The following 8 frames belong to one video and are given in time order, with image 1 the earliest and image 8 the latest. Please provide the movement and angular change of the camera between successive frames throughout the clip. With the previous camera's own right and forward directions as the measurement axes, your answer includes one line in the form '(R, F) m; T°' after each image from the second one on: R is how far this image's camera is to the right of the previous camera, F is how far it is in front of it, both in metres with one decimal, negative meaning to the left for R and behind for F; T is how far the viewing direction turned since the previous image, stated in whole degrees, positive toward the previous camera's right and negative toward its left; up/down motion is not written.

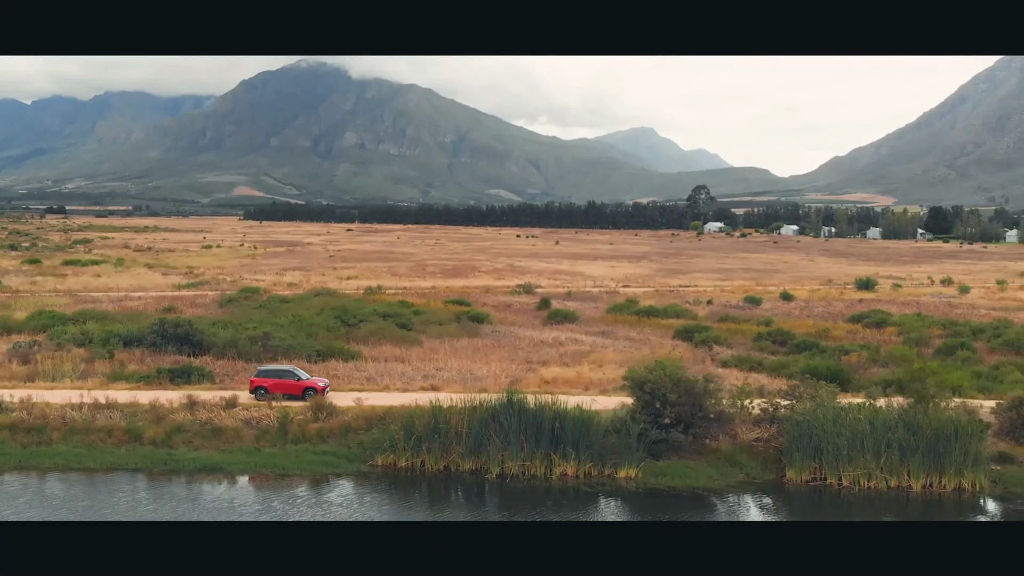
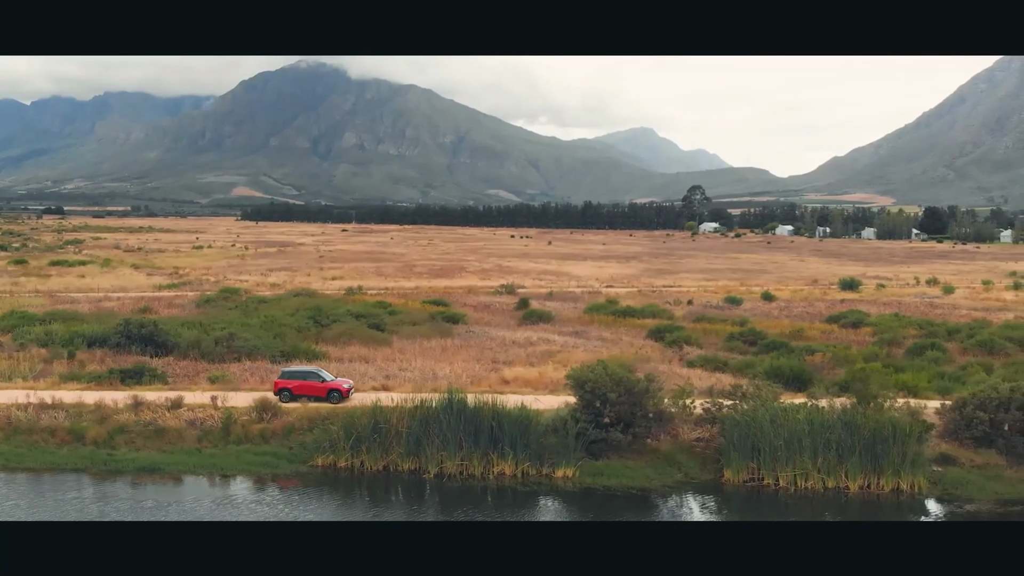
(+2.5, +0.3) m; 0°
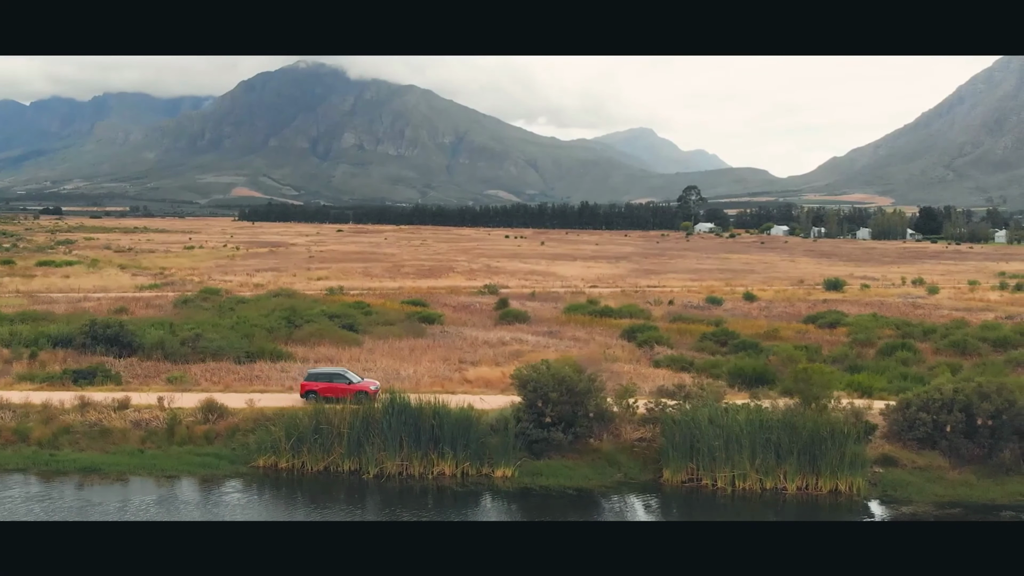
(+2.4, +0.2) m; 0°
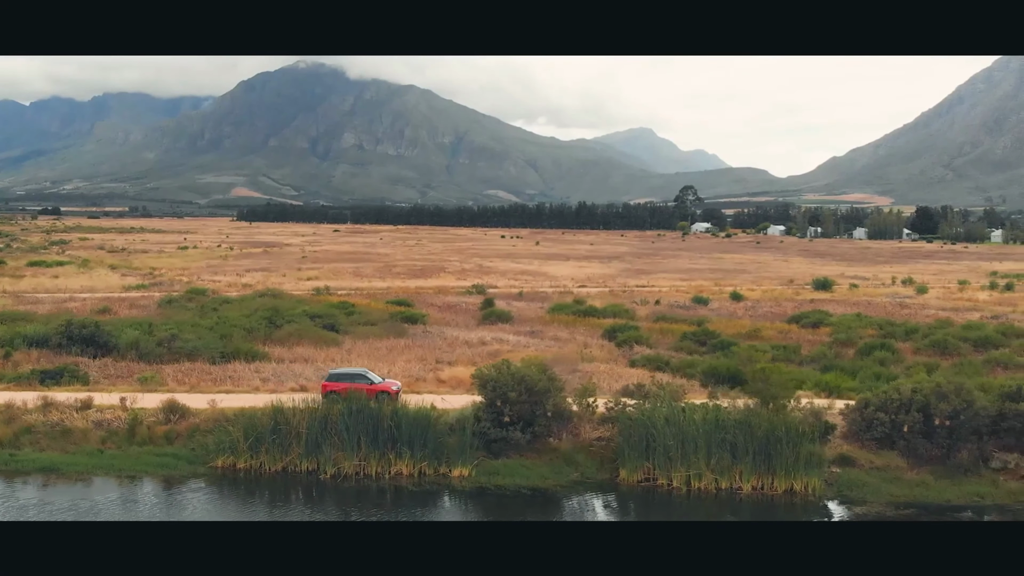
(+1.7, +0.1) m; 0°
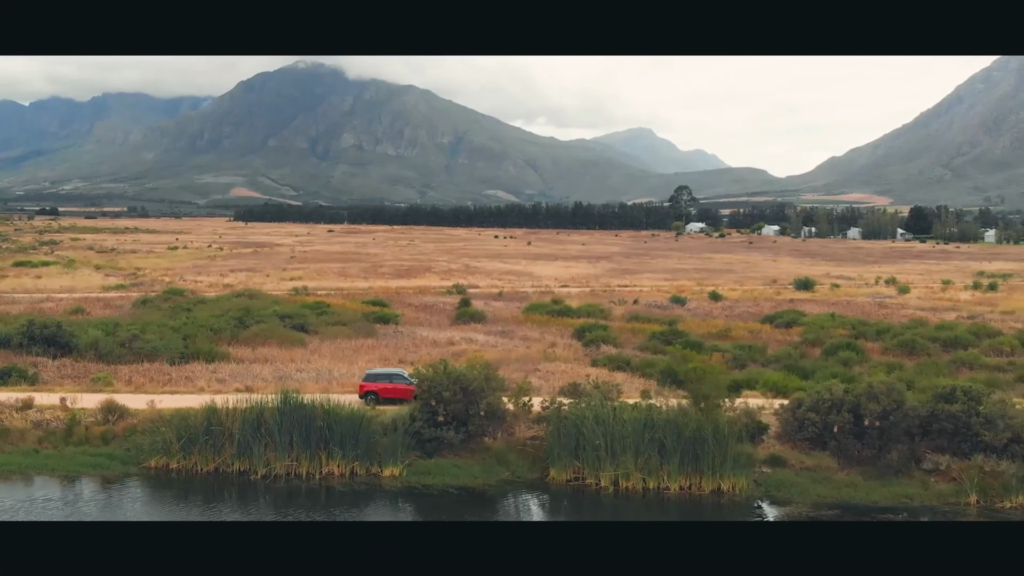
(+2.7, +0.1) m; 0°
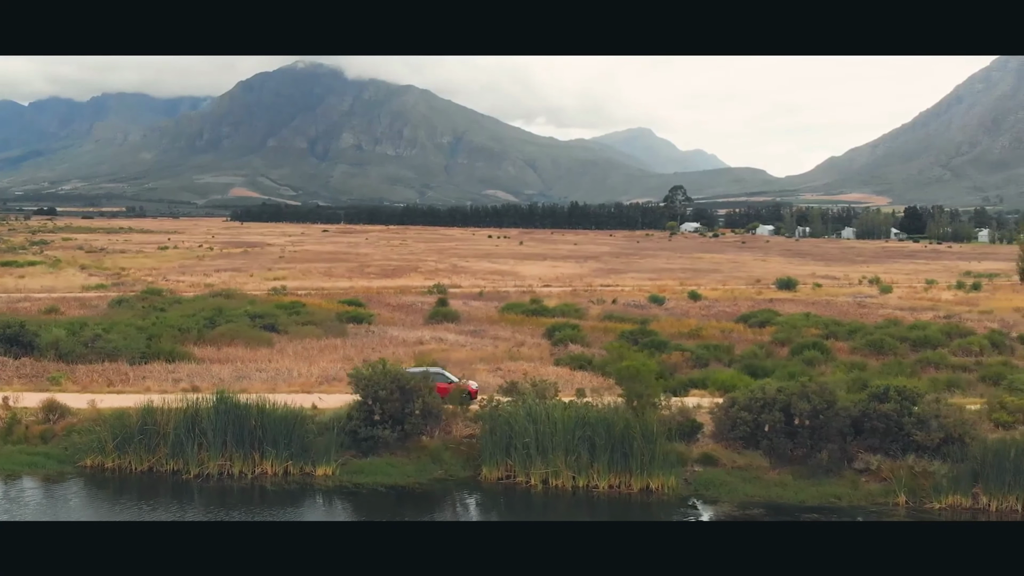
(+2.6, 0.0) m; 0°
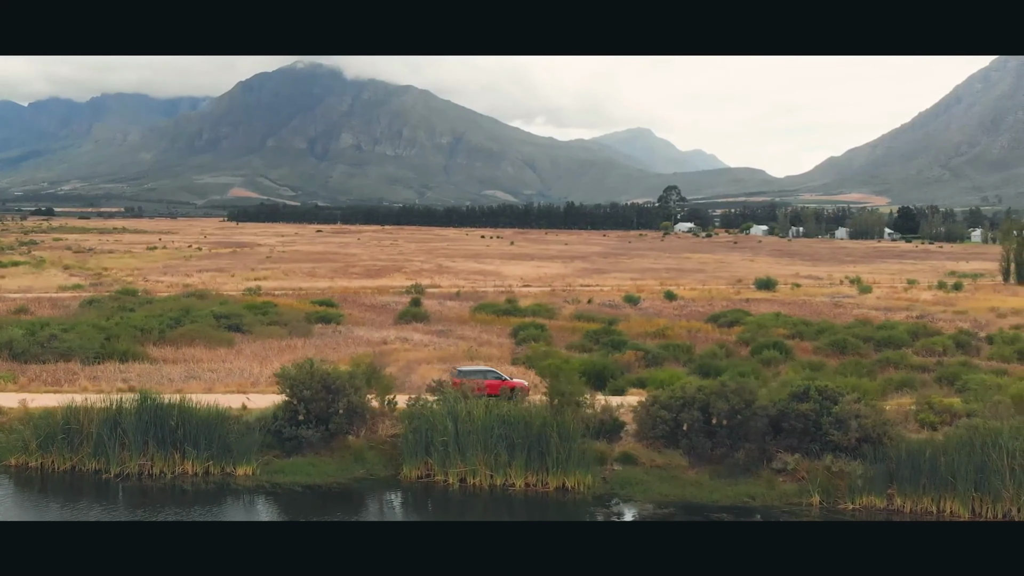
(+3.1, 0.0) m; 0°
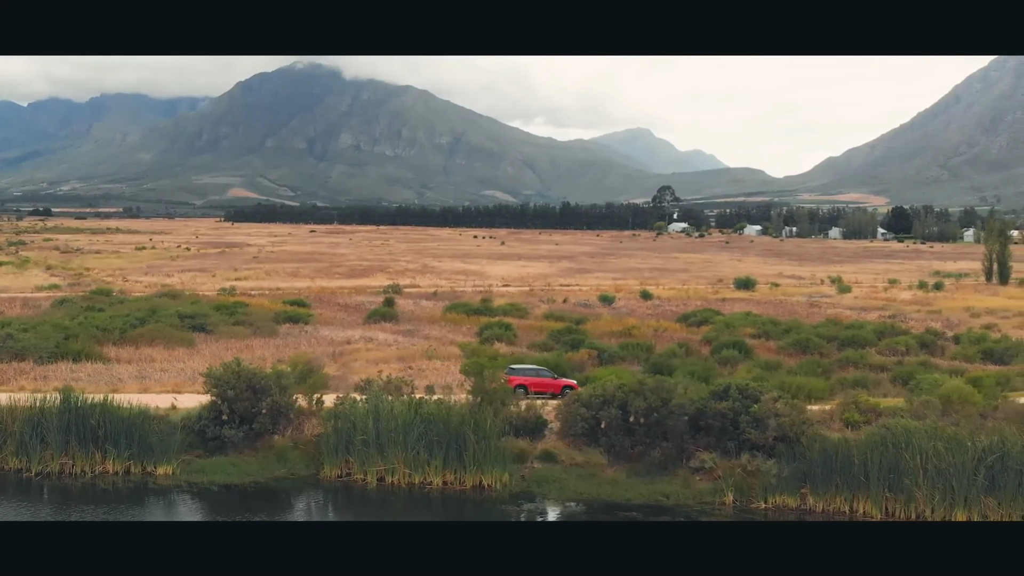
(+3.2, 0.0) m; 0°
